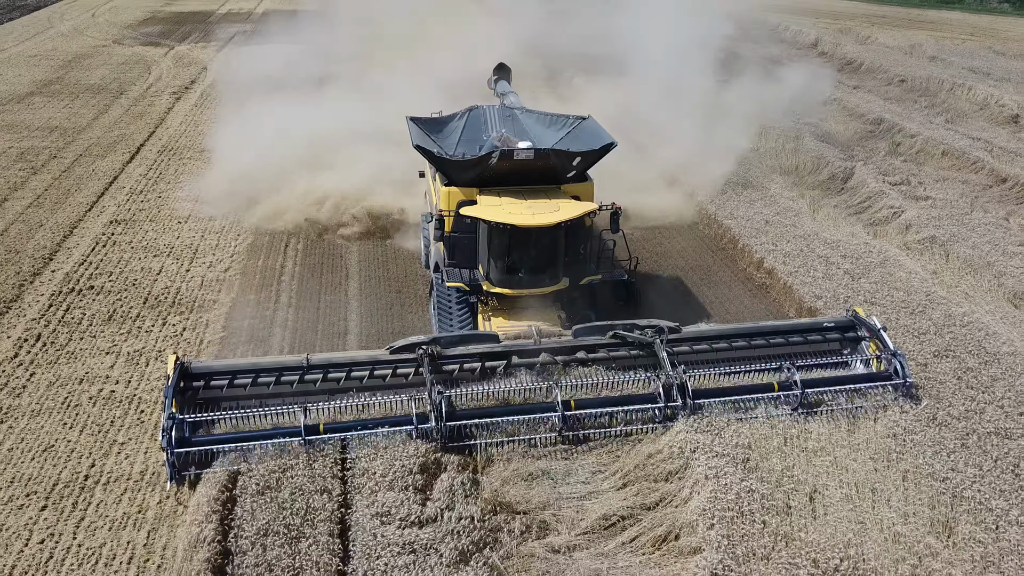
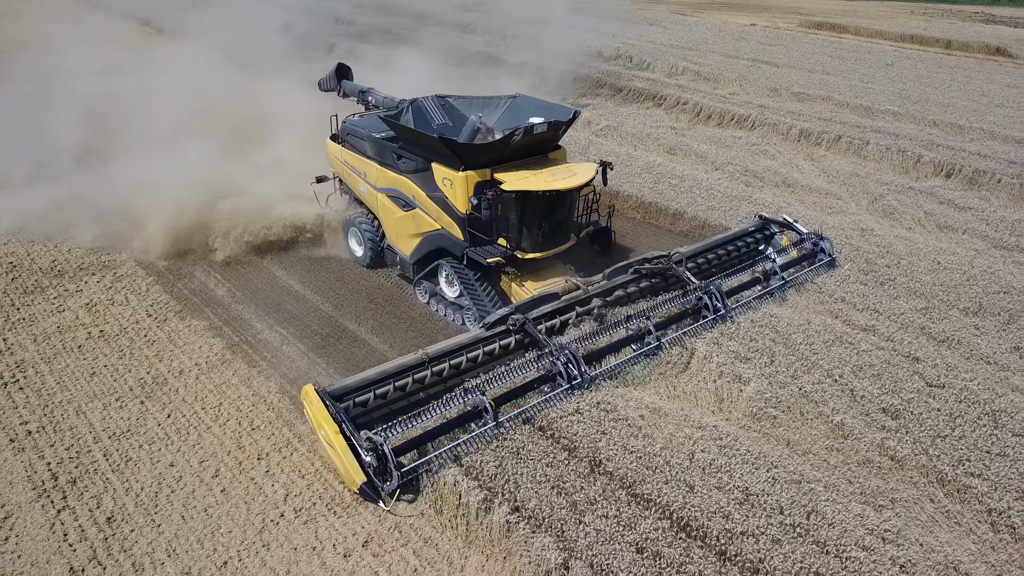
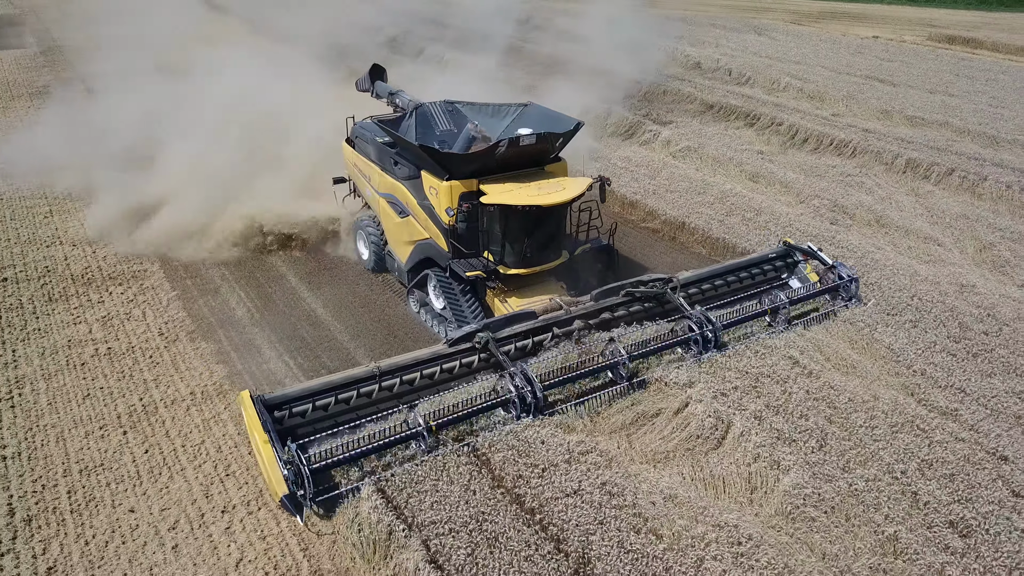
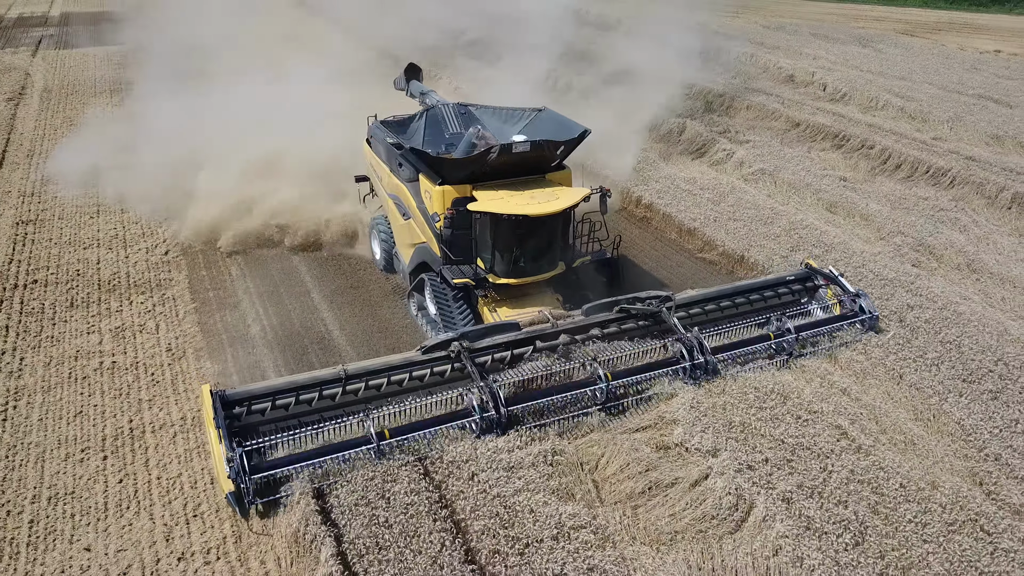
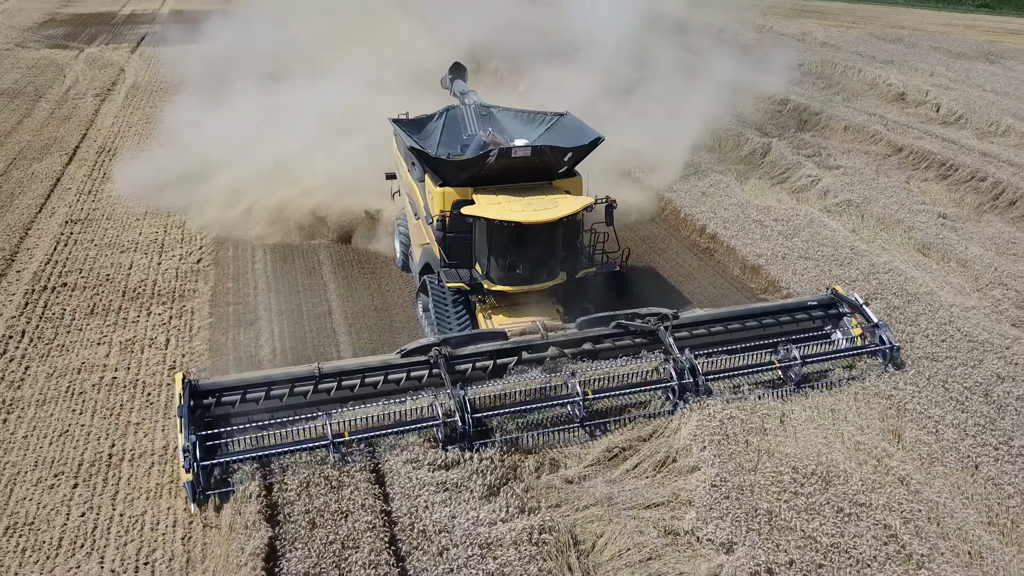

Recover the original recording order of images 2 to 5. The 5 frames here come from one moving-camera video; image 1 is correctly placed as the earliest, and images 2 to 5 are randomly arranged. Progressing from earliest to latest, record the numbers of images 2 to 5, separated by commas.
5, 4, 3, 2
